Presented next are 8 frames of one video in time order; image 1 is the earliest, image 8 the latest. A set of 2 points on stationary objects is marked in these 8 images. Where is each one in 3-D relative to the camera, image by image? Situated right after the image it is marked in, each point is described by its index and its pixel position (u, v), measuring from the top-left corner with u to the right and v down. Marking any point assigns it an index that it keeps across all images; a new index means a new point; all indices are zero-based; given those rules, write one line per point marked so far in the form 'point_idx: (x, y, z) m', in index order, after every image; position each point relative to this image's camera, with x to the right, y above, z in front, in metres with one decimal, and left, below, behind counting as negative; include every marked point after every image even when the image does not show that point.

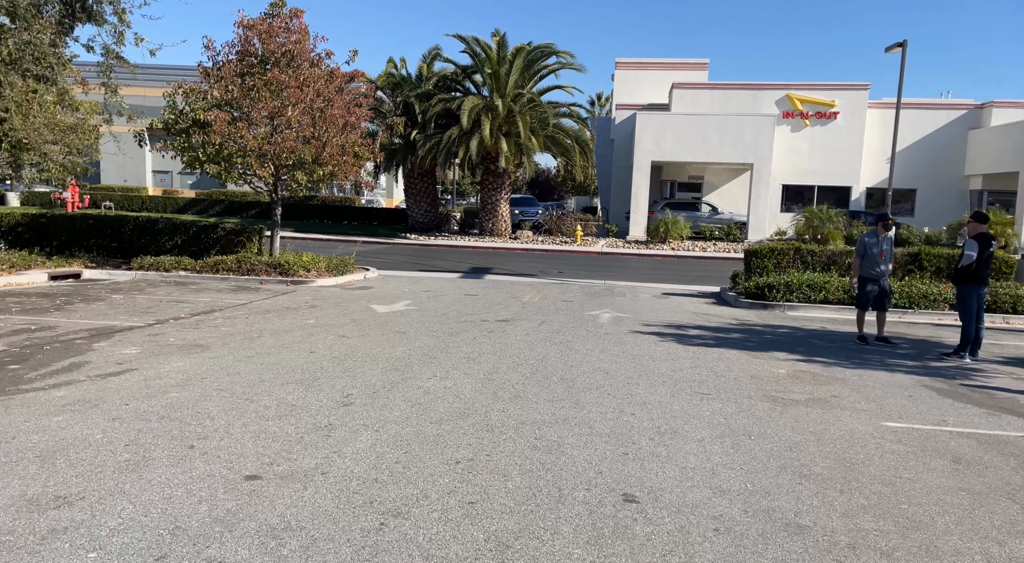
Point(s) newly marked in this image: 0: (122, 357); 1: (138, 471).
0: (-4.1, -0.8, +8.5) m
1: (-2.3, -1.2, +4.9) m
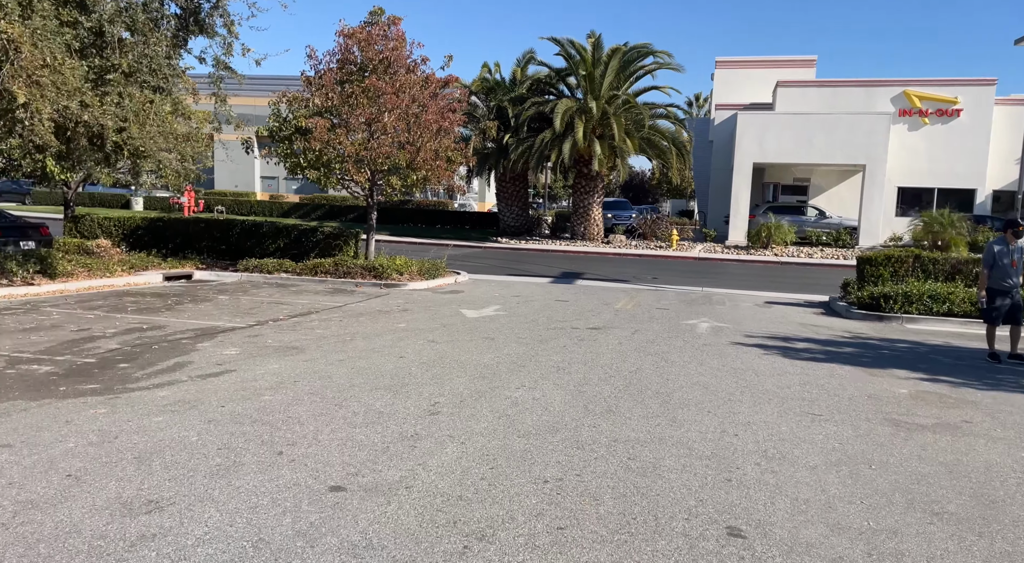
0: (-3.2, -0.8, +8.7) m
1: (-1.7, -1.2, +4.9) m
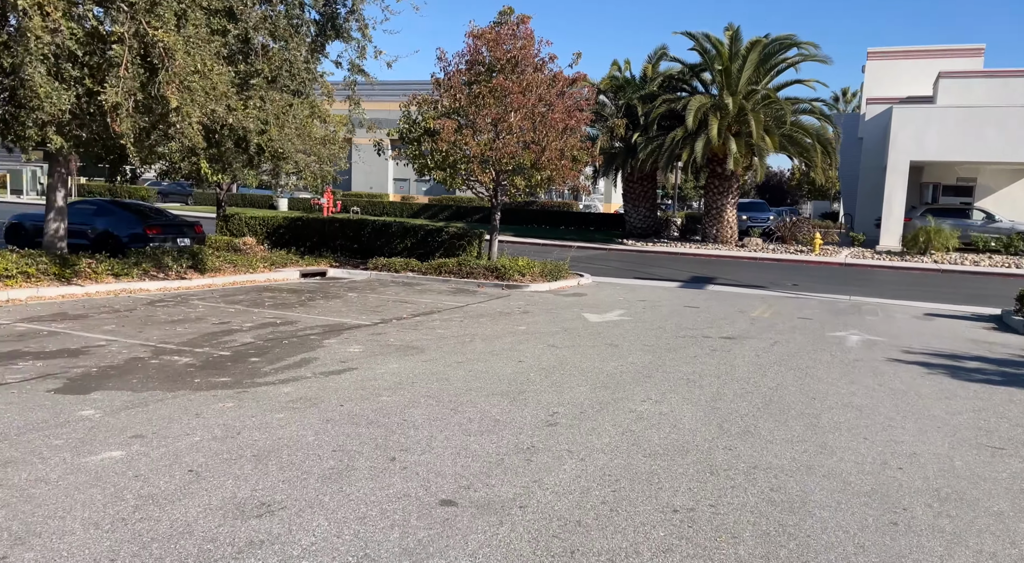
0: (-1.8, -0.8, +8.7) m
1: (-1.0, -1.2, +4.8) m
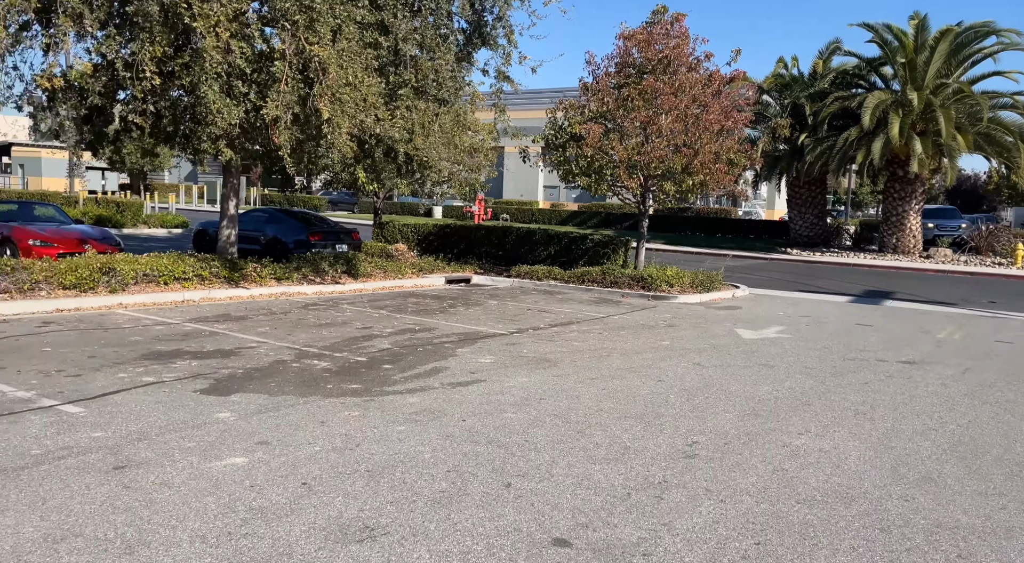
0: (-0.4, -0.9, +8.4) m
1: (-0.3, -1.2, +4.4) m
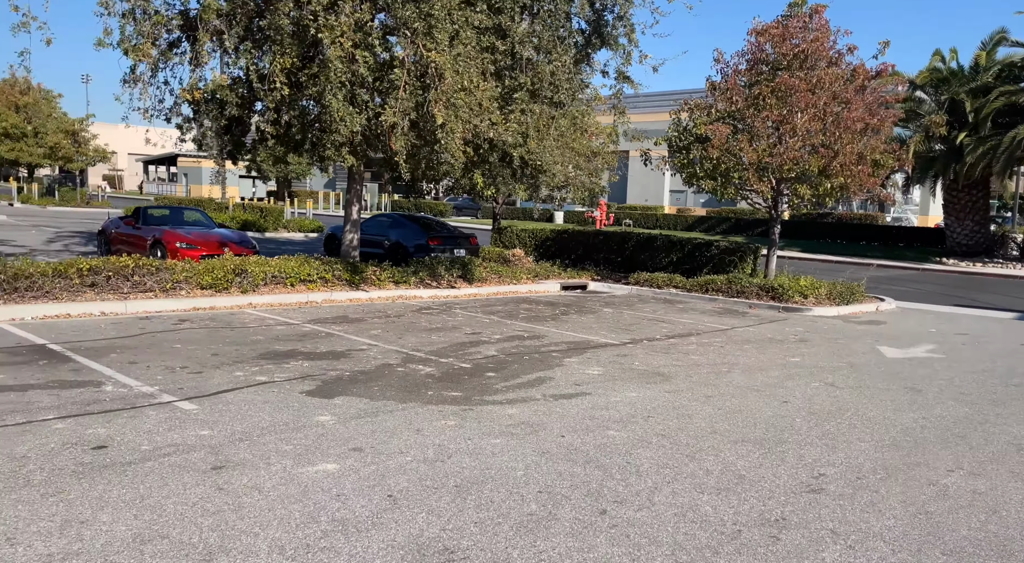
0: (+0.7, -1.0, +8.0) m
1: (+0.1, -1.2, +4.0) m
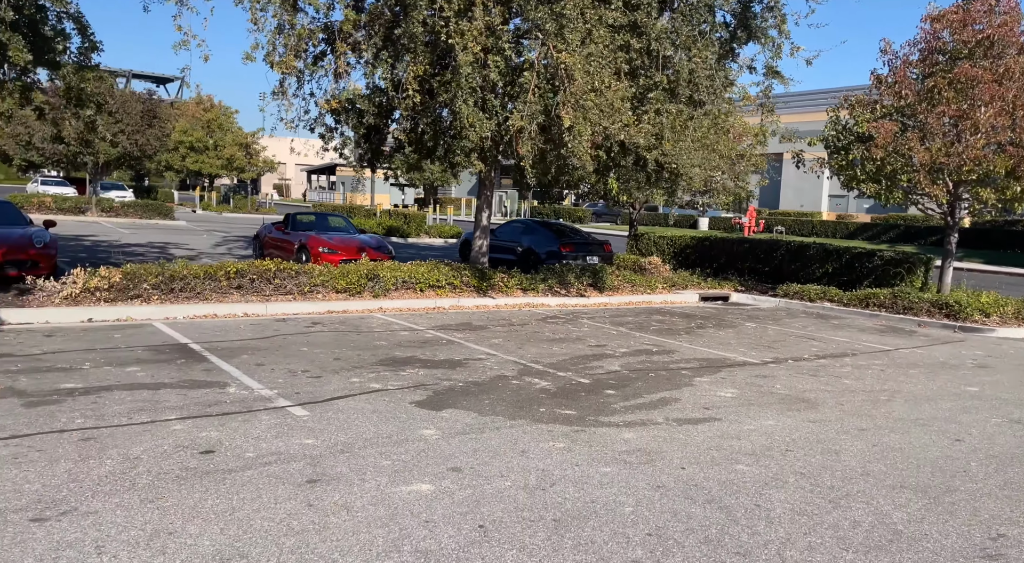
0: (+1.8, -1.1, +7.3) m
1: (+0.5, -1.3, +3.4) m
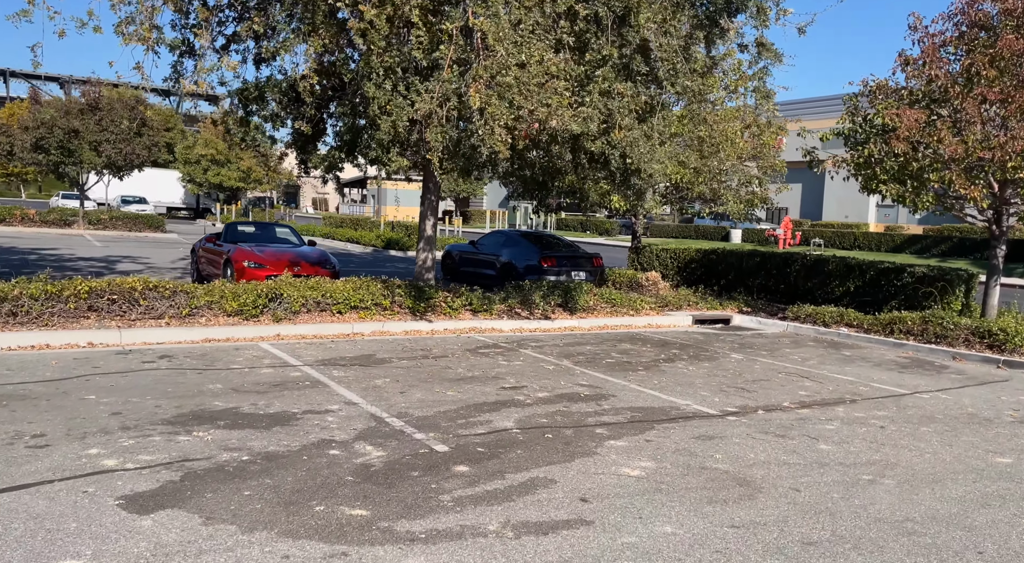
0: (+0.5, -1.3, +5.0) m
1: (-1.0, -1.4, +1.2) m
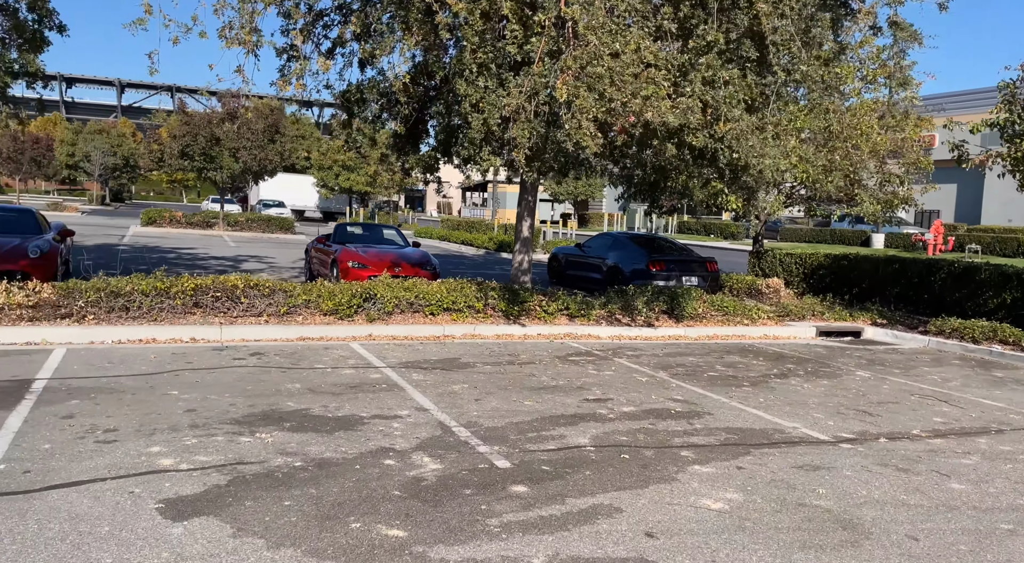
0: (+0.8, -1.3, +4.5) m
1: (-1.3, -1.5, +1.0) m
